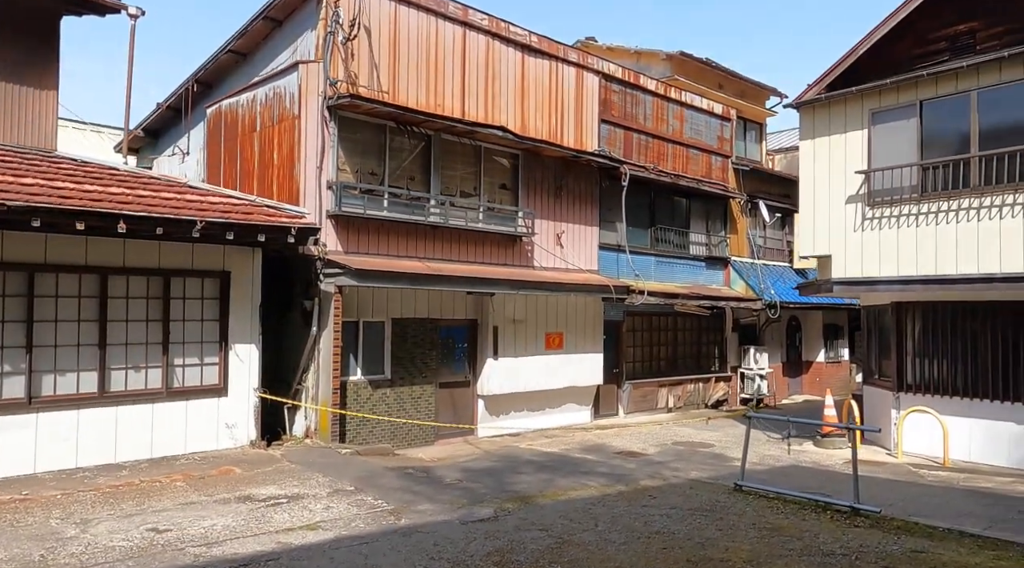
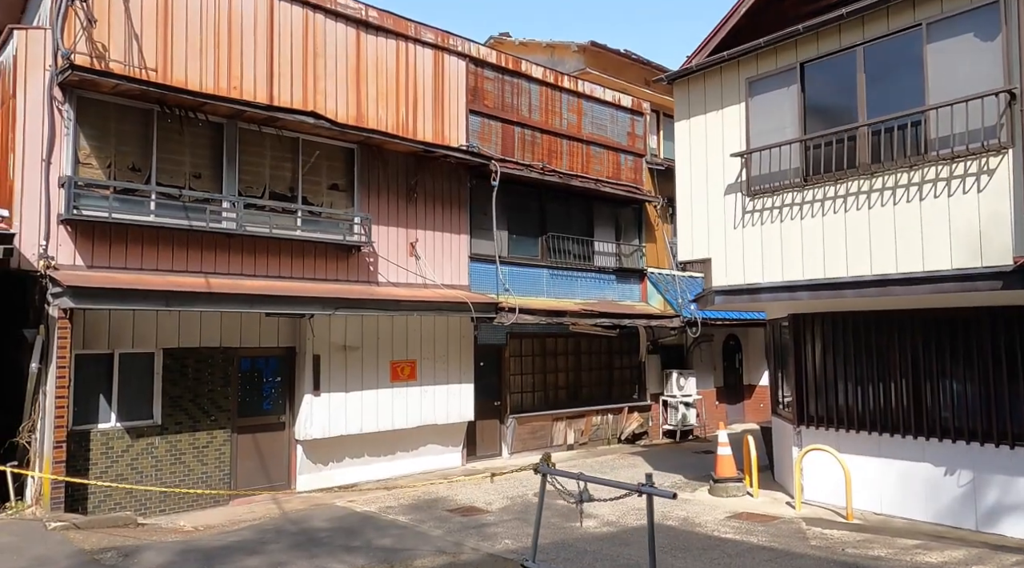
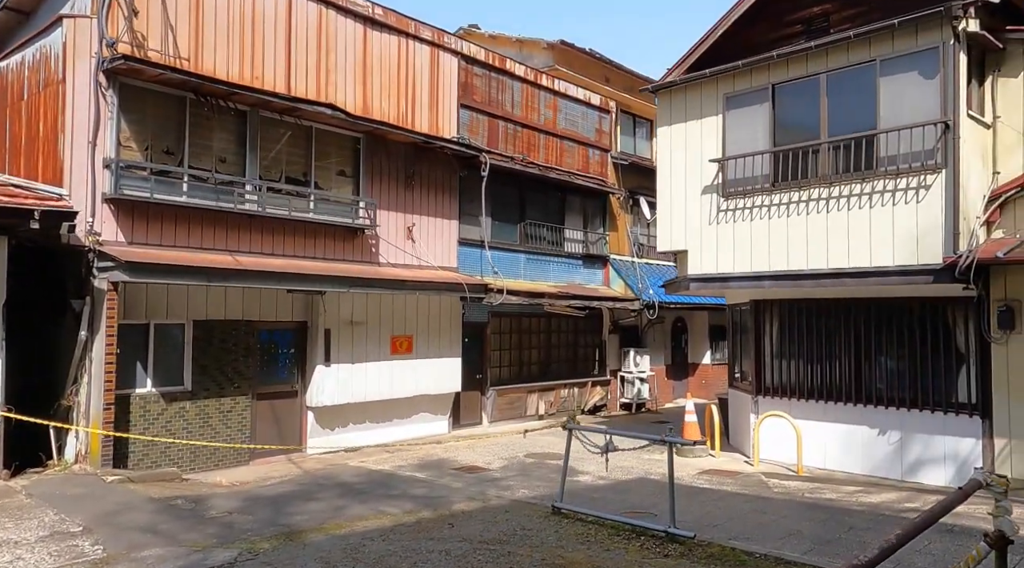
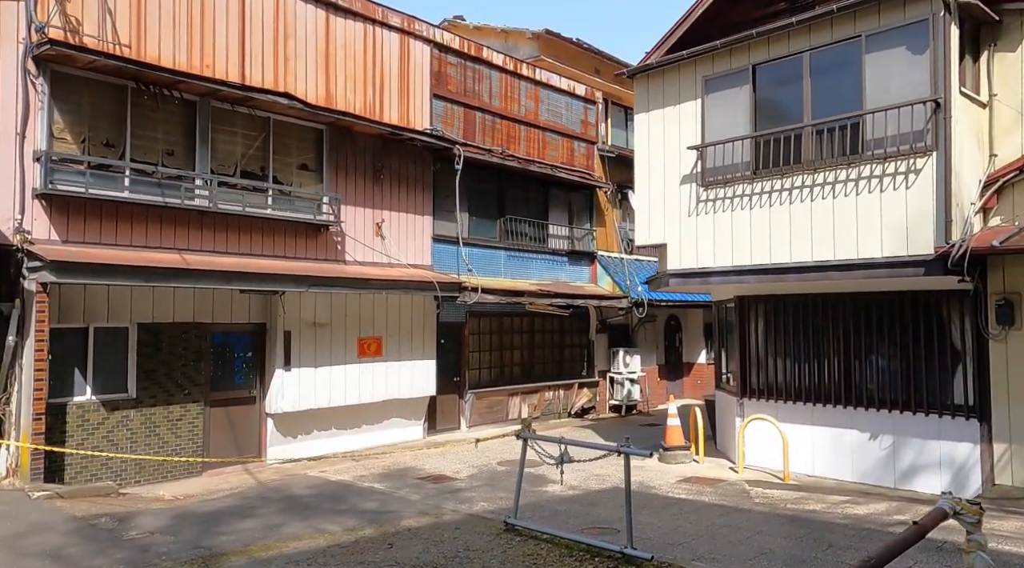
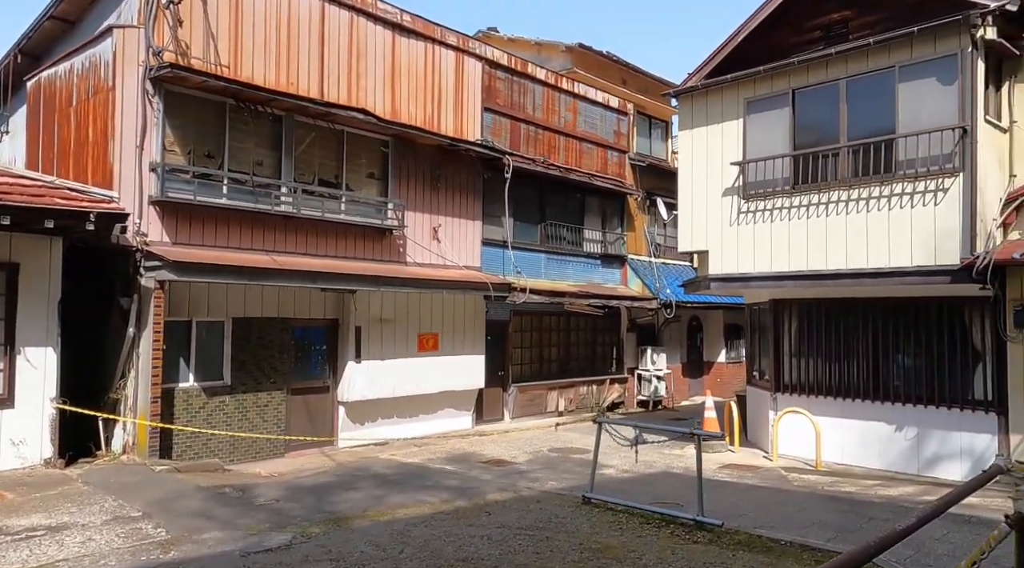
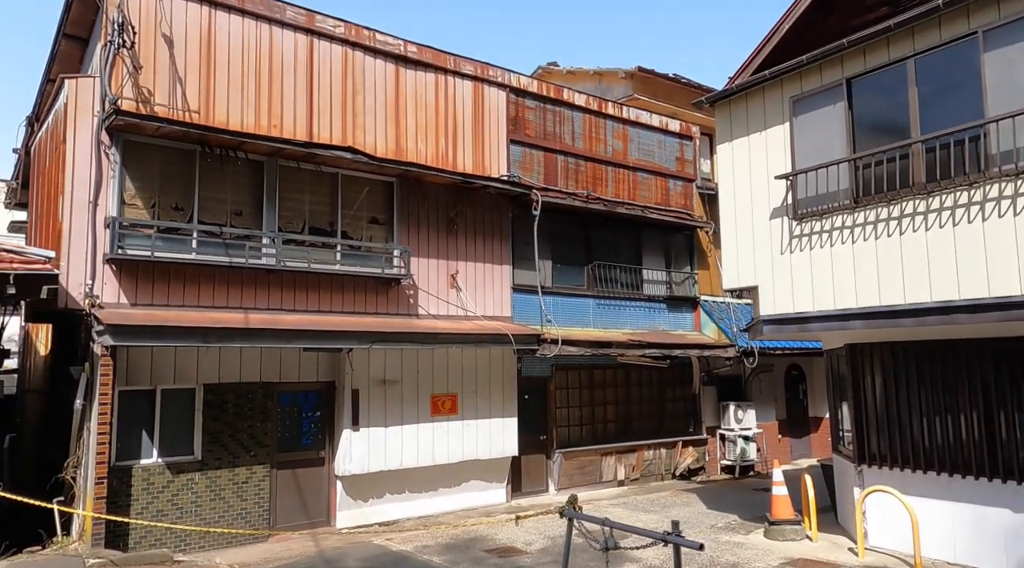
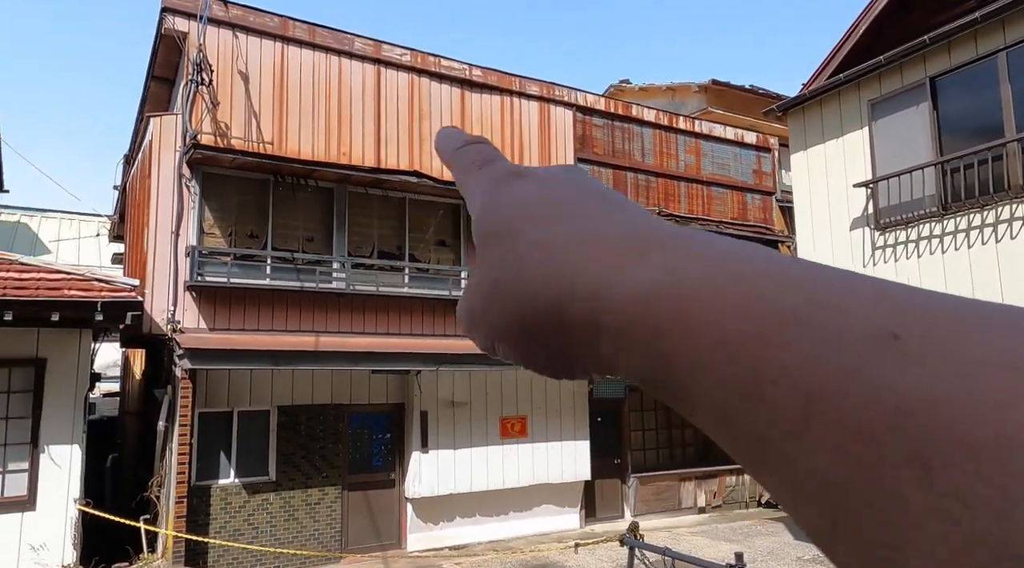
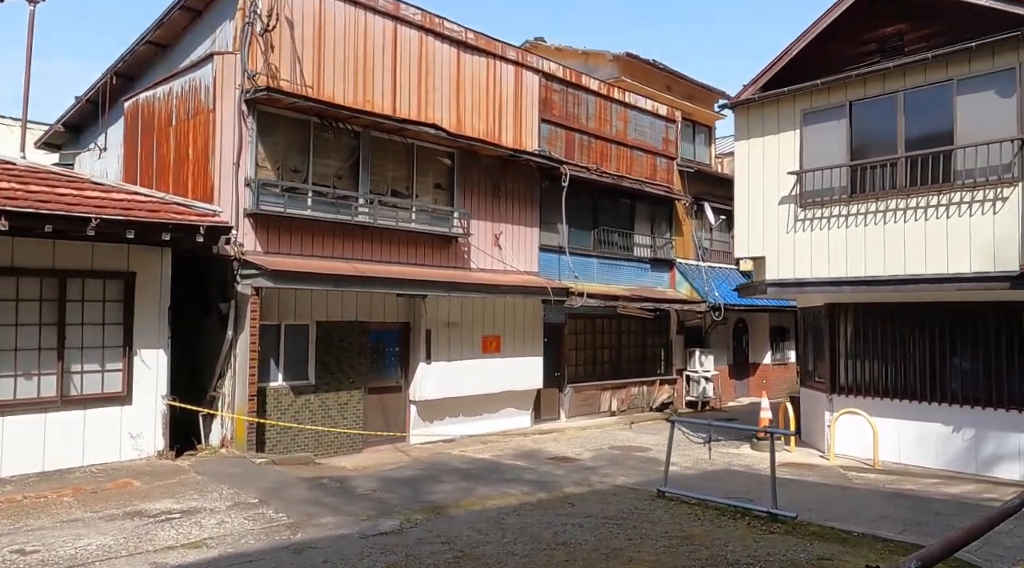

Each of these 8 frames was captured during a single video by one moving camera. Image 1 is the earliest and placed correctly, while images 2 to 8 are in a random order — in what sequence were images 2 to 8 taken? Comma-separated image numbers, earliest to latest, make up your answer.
8, 5, 3, 4, 2, 6, 7
